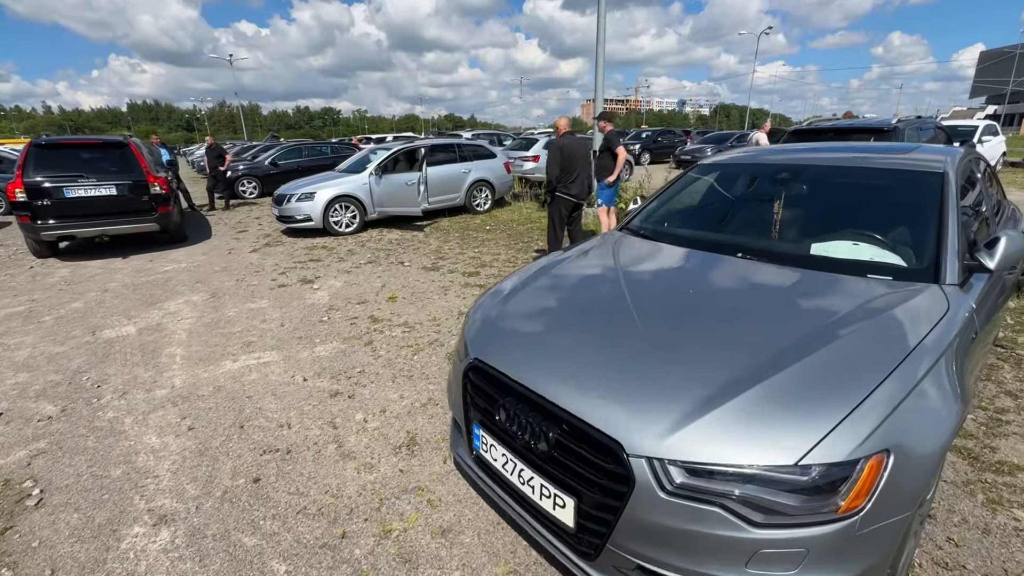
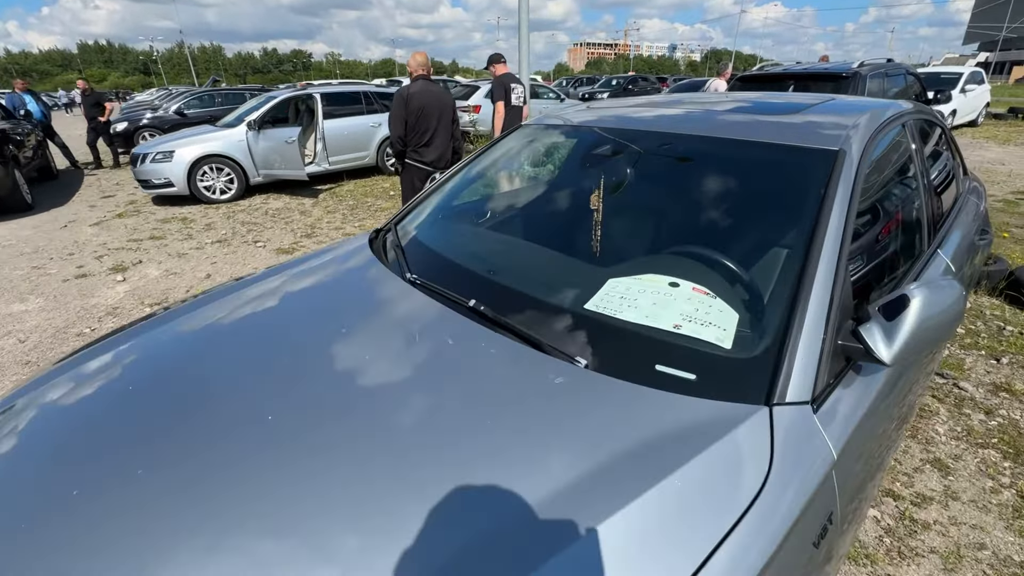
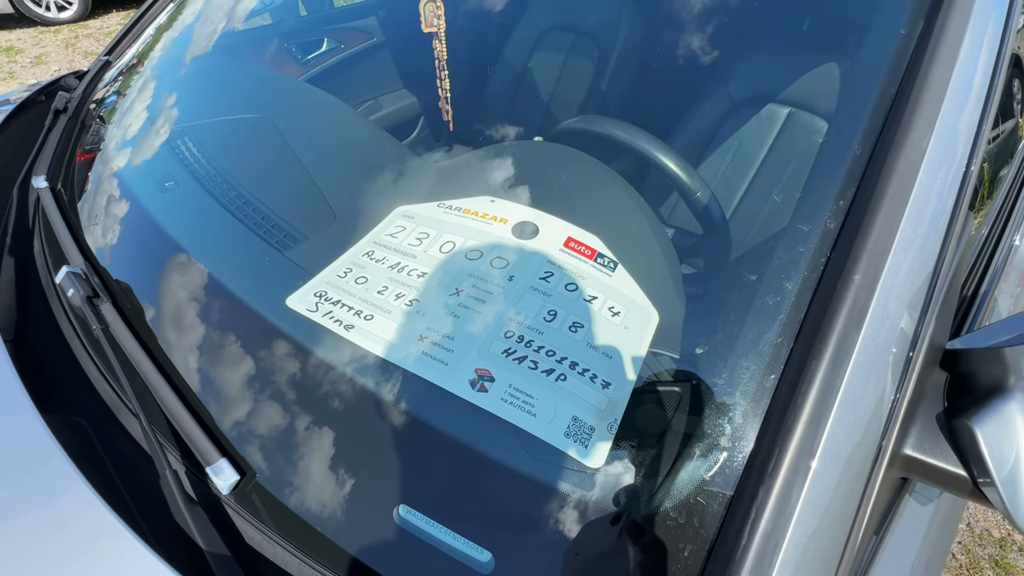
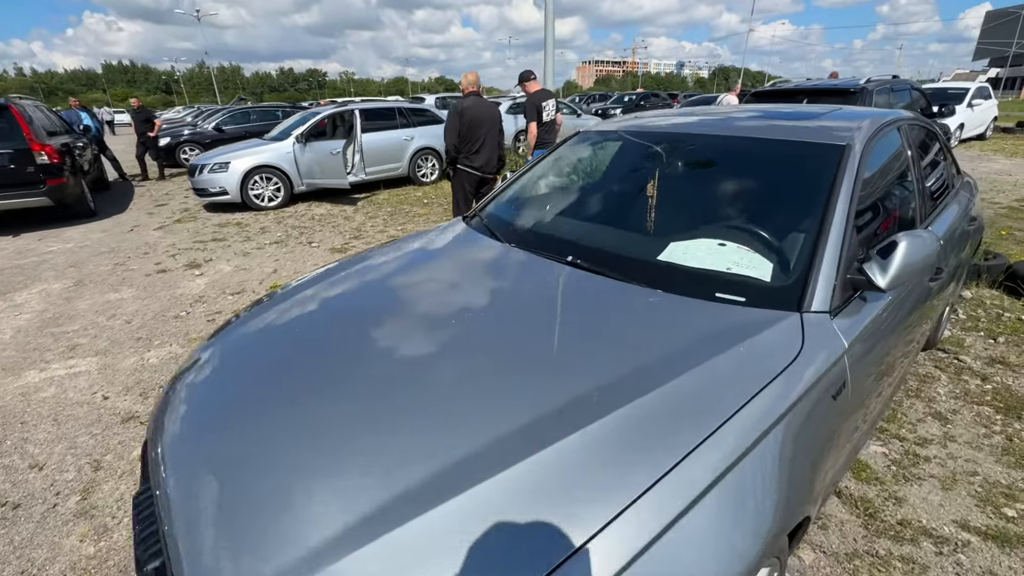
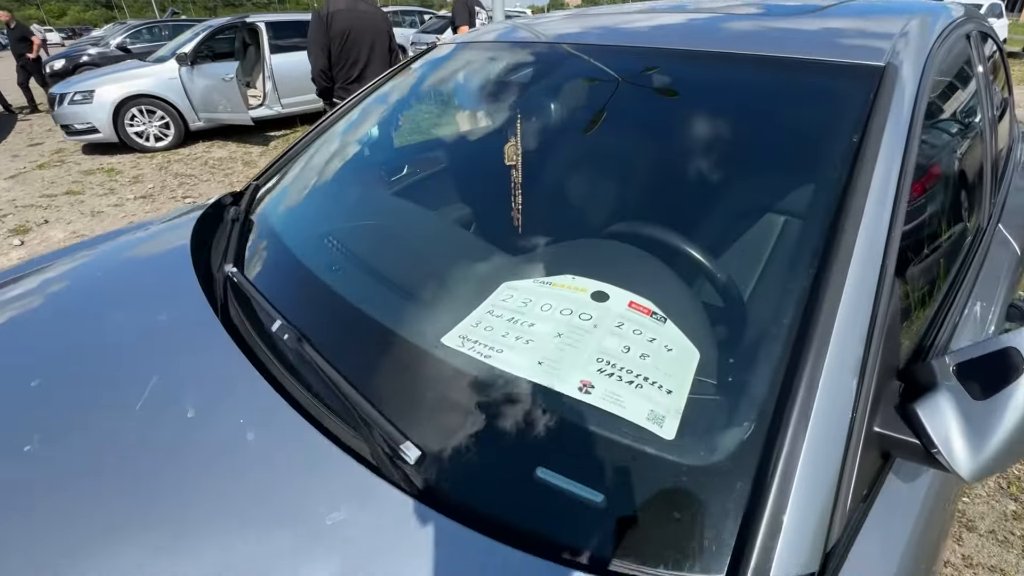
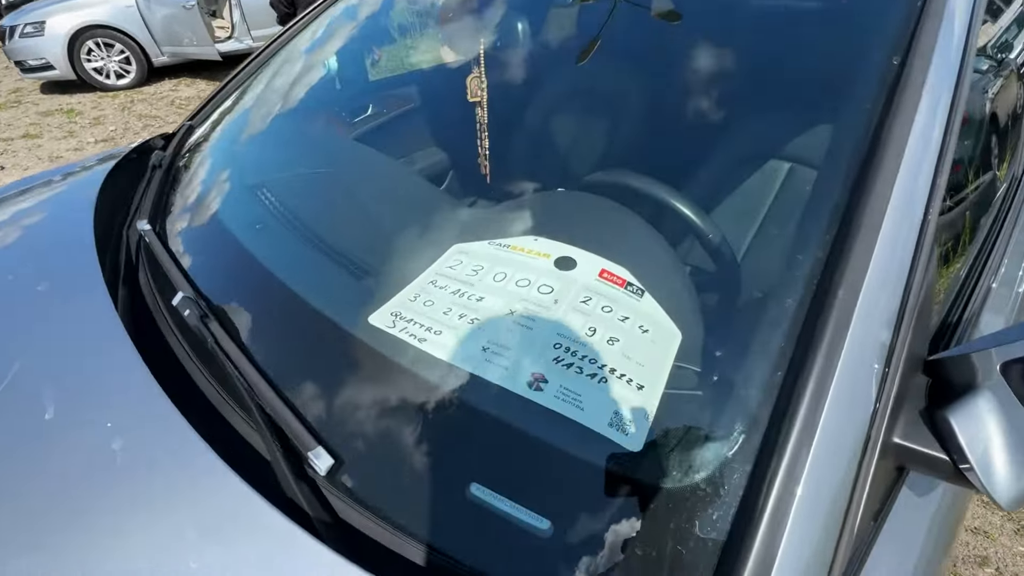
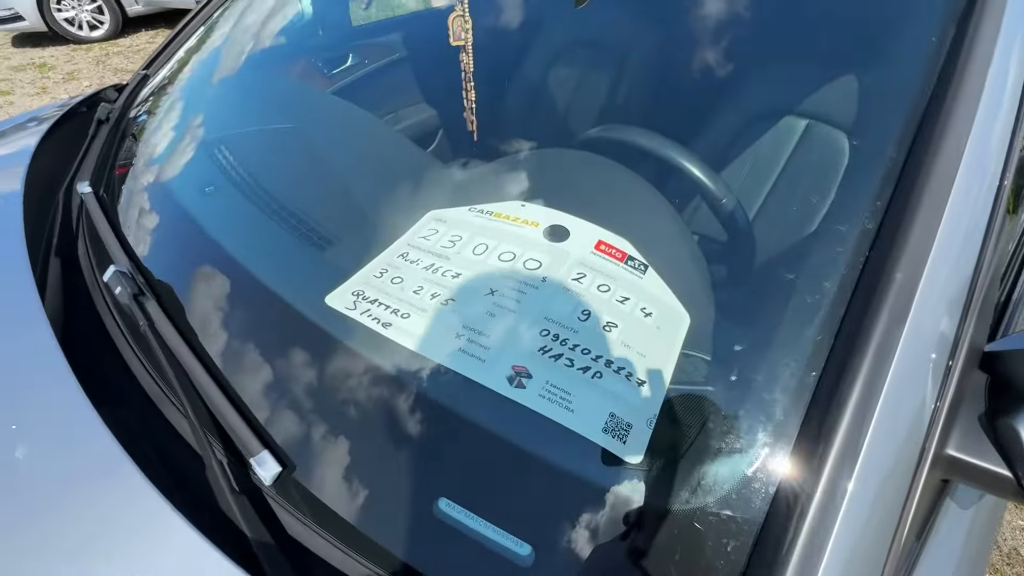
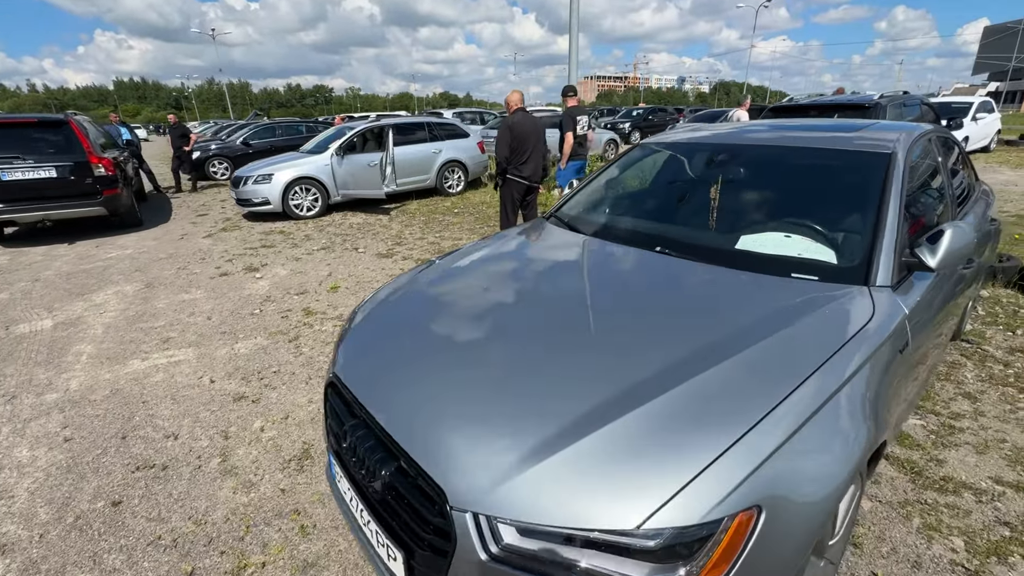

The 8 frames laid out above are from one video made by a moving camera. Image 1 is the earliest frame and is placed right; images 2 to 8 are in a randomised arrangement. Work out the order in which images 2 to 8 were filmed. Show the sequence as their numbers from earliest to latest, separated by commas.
8, 4, 2, 5, 6, 7, 3
